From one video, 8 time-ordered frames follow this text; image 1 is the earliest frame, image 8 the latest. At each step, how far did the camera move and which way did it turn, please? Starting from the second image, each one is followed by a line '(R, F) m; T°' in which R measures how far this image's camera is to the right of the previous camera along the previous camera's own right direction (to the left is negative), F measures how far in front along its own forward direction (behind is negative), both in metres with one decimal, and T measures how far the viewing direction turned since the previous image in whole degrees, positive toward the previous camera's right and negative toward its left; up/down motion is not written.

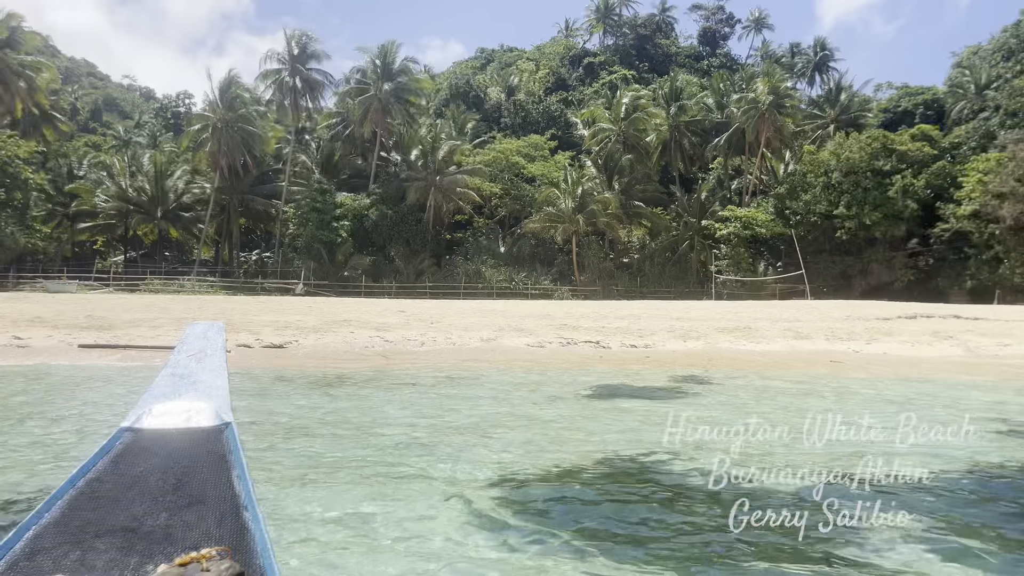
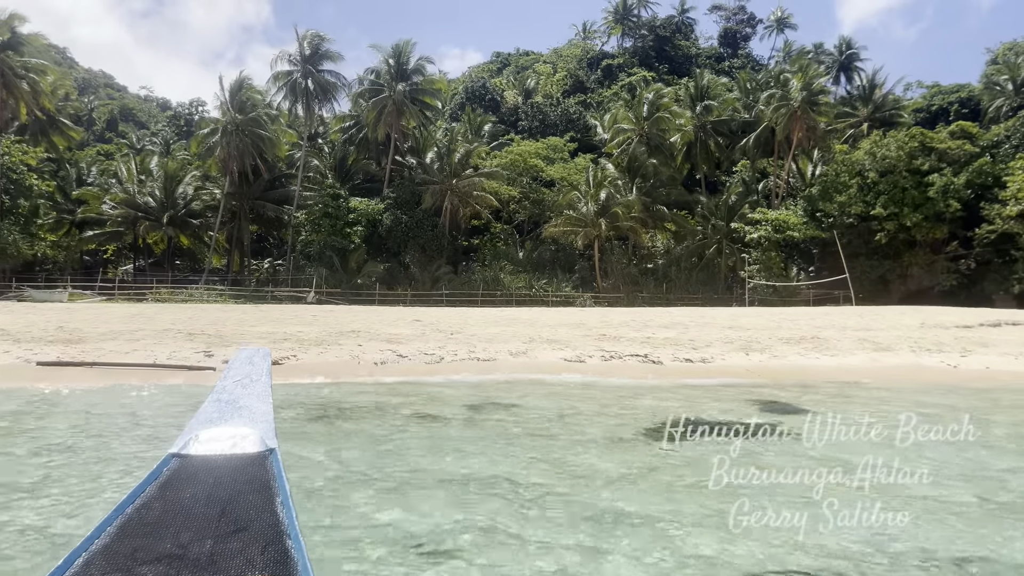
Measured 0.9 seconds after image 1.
(-0.2, +1.6) m; -1°
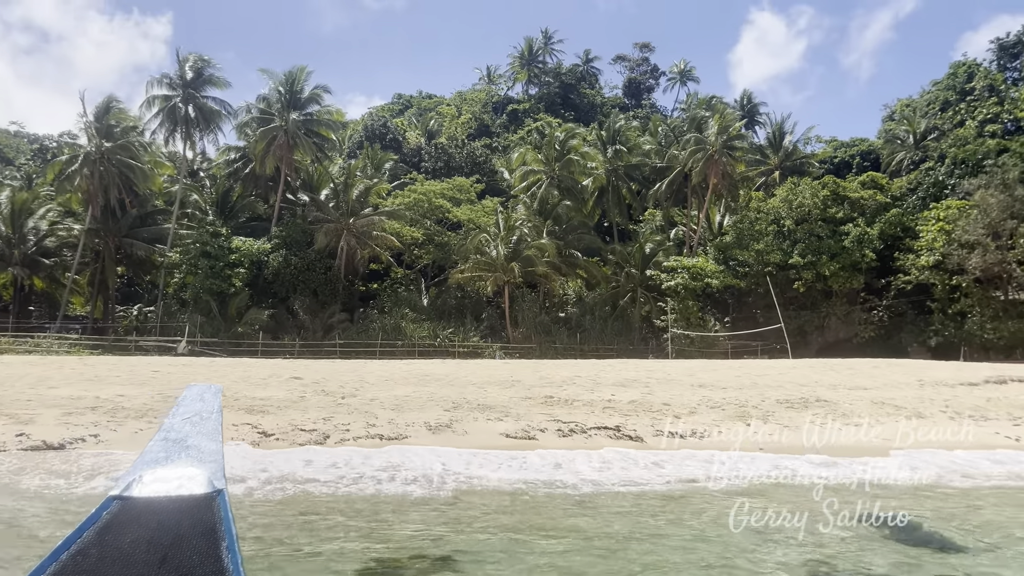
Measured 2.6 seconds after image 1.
(-0.2, +2.9) m; +7°
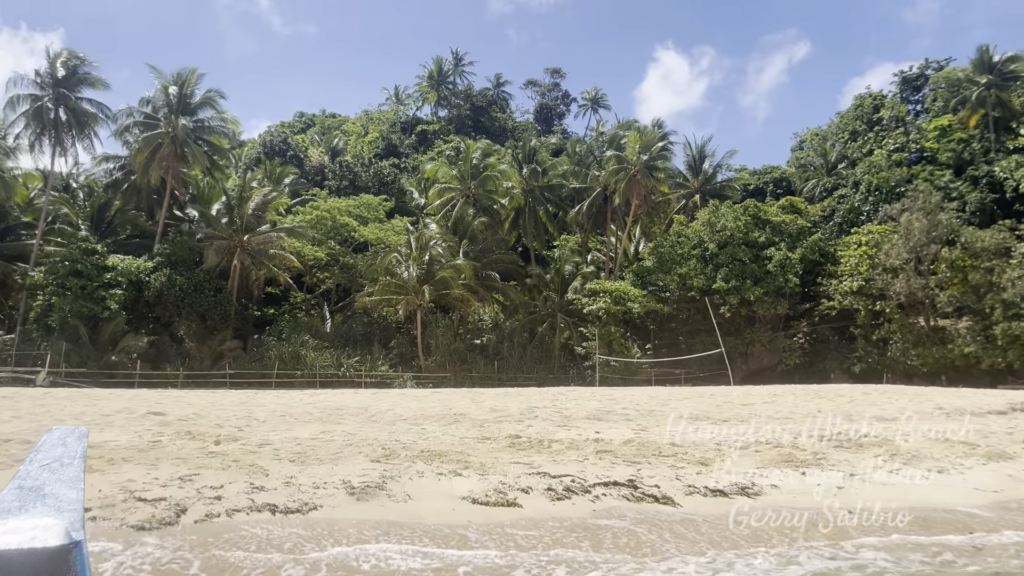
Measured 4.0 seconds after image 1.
(-0.4, +2.3) m; +7°
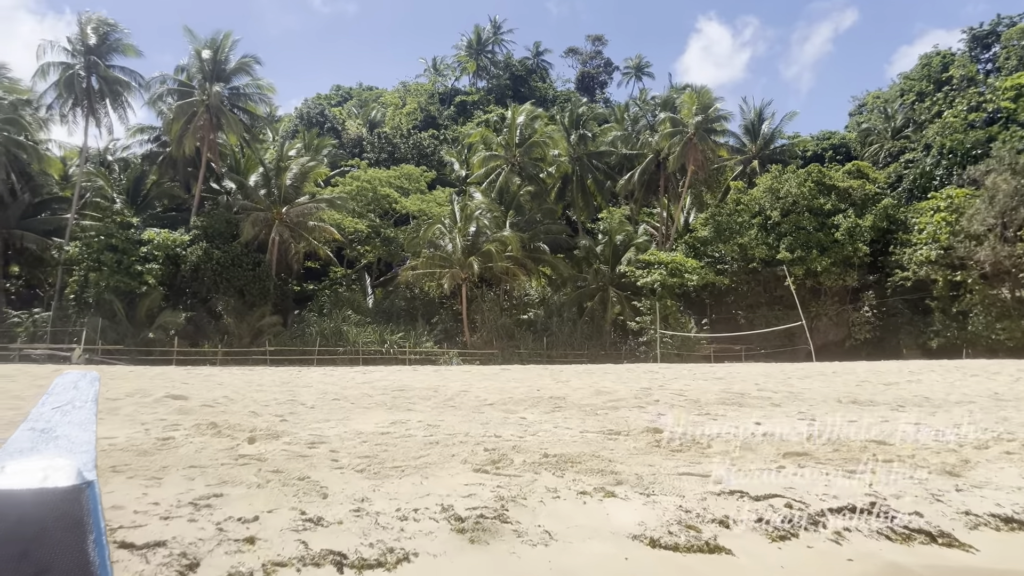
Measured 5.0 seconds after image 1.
(-0.6, +1.6) m; -2°
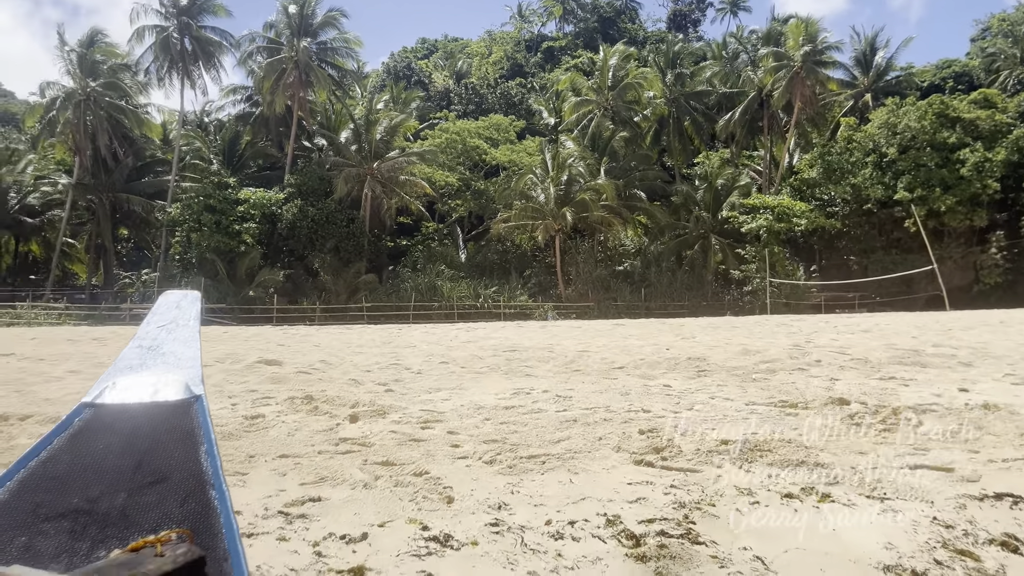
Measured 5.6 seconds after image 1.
(-0.3, +0.8) m; -6°
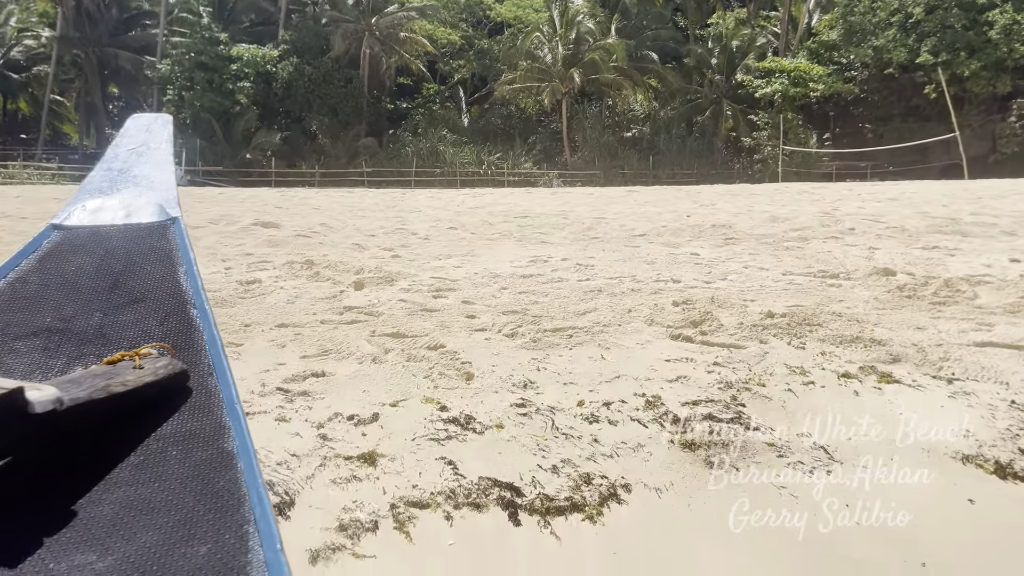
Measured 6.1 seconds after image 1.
(-0.1, +0.3) m; 0°
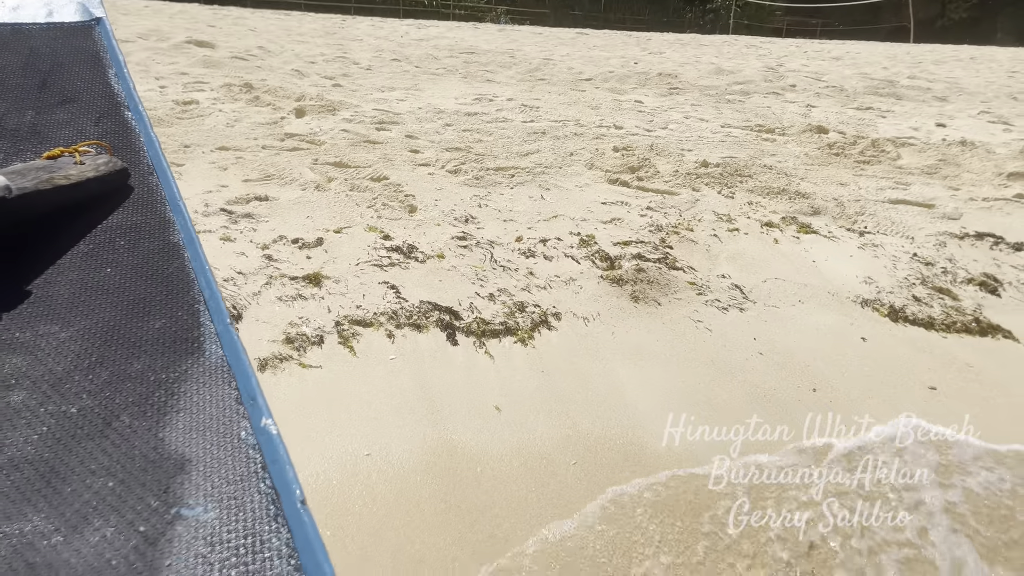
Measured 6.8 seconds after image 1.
(0.0, -0.1) m; +5°
